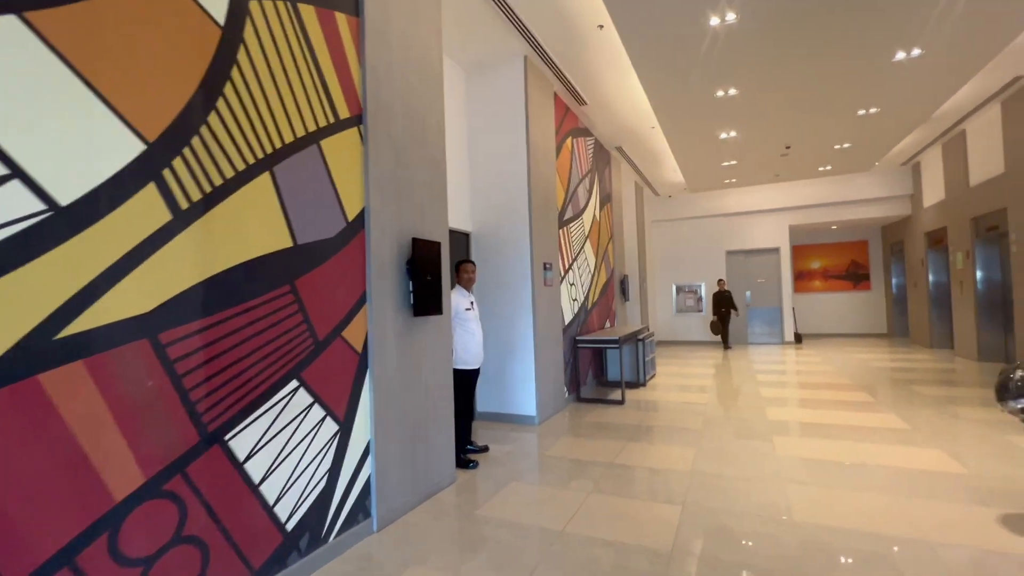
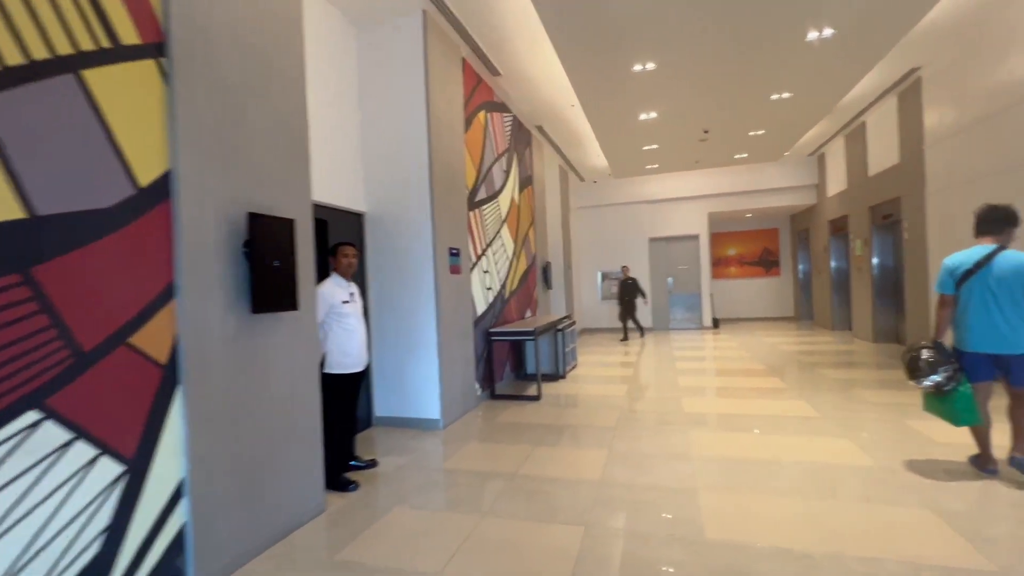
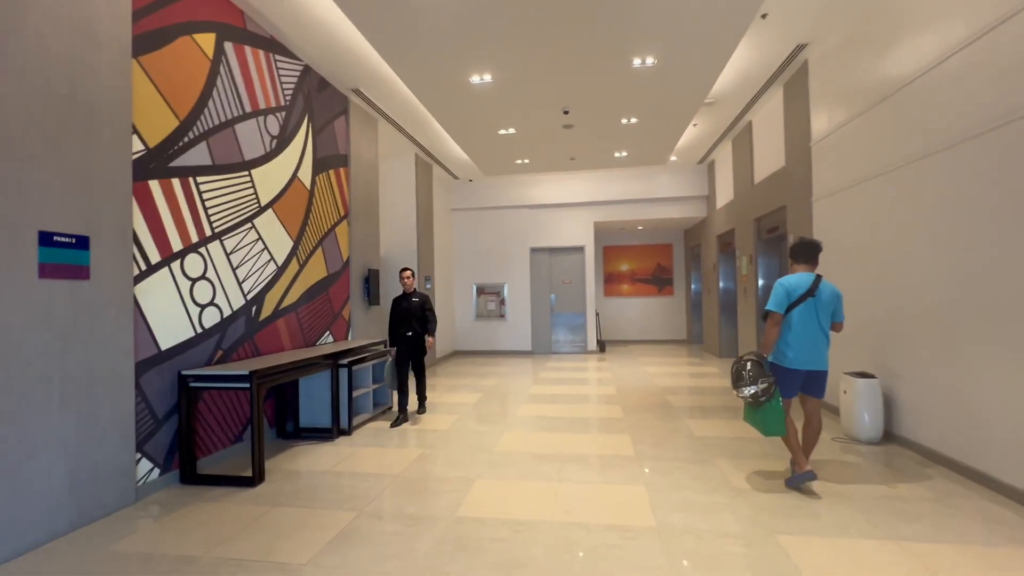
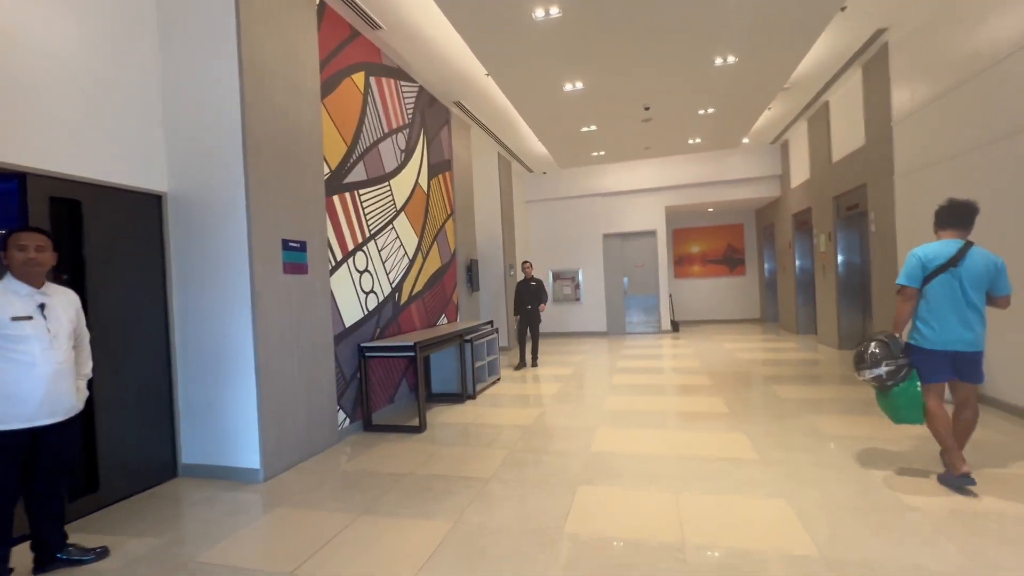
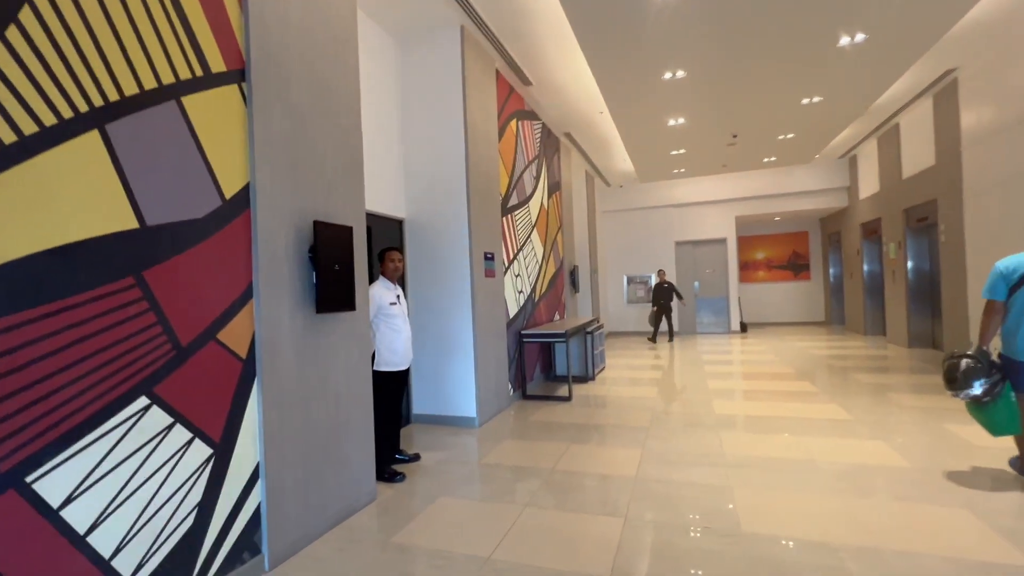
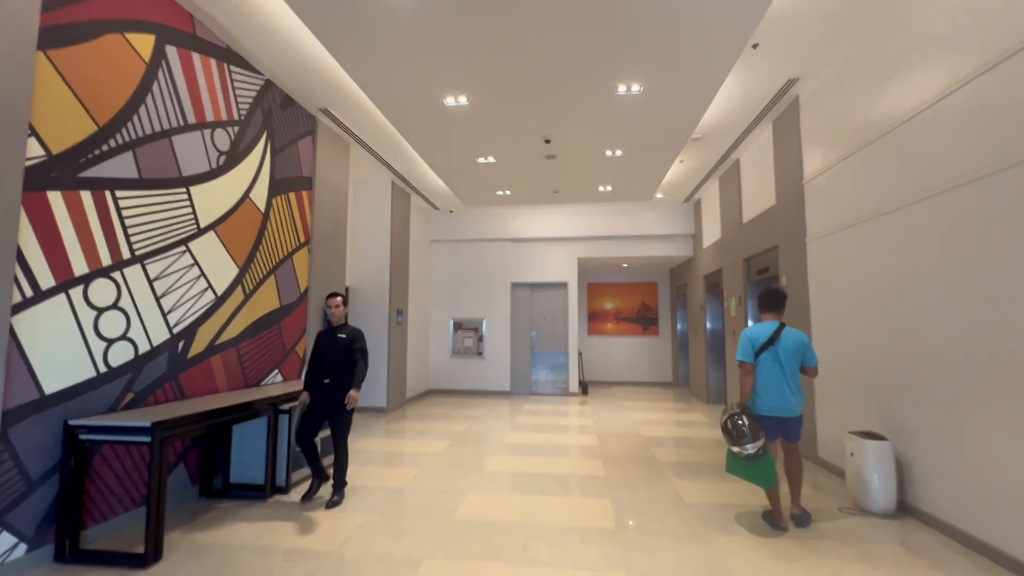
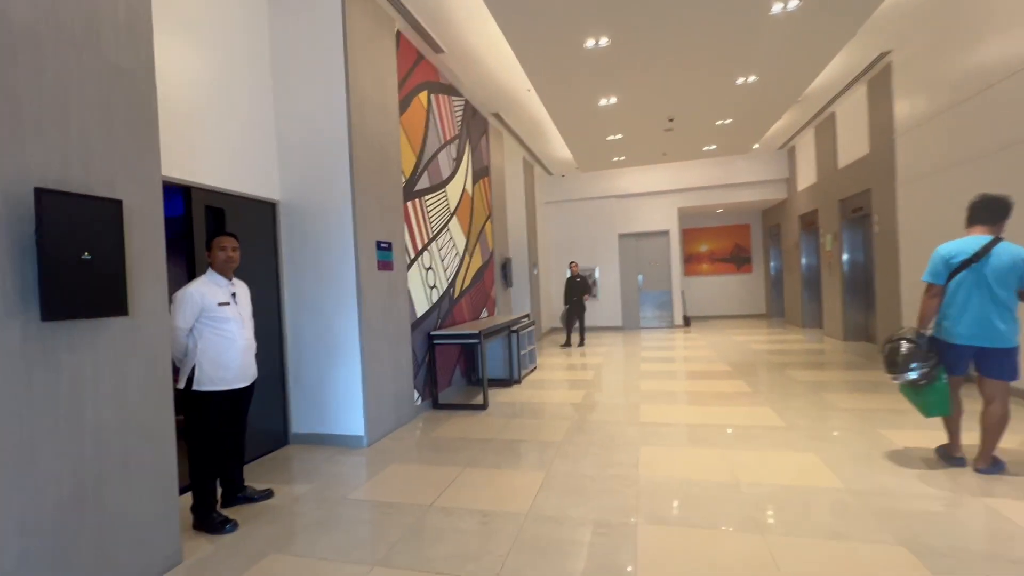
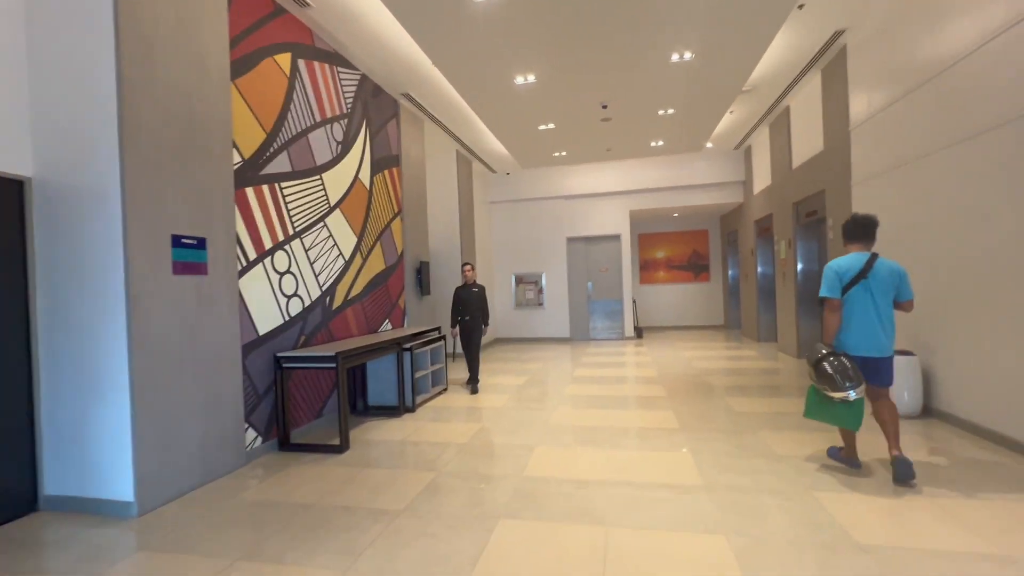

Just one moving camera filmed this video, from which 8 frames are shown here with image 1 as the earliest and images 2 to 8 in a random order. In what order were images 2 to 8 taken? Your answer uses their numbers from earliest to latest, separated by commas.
5, 2, 7, 4, 8, 3, 6
